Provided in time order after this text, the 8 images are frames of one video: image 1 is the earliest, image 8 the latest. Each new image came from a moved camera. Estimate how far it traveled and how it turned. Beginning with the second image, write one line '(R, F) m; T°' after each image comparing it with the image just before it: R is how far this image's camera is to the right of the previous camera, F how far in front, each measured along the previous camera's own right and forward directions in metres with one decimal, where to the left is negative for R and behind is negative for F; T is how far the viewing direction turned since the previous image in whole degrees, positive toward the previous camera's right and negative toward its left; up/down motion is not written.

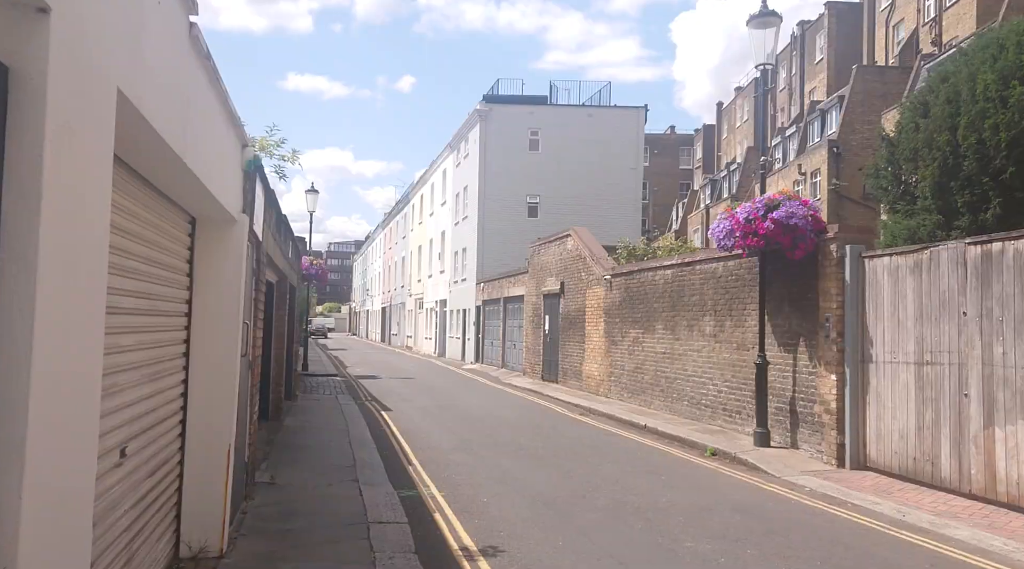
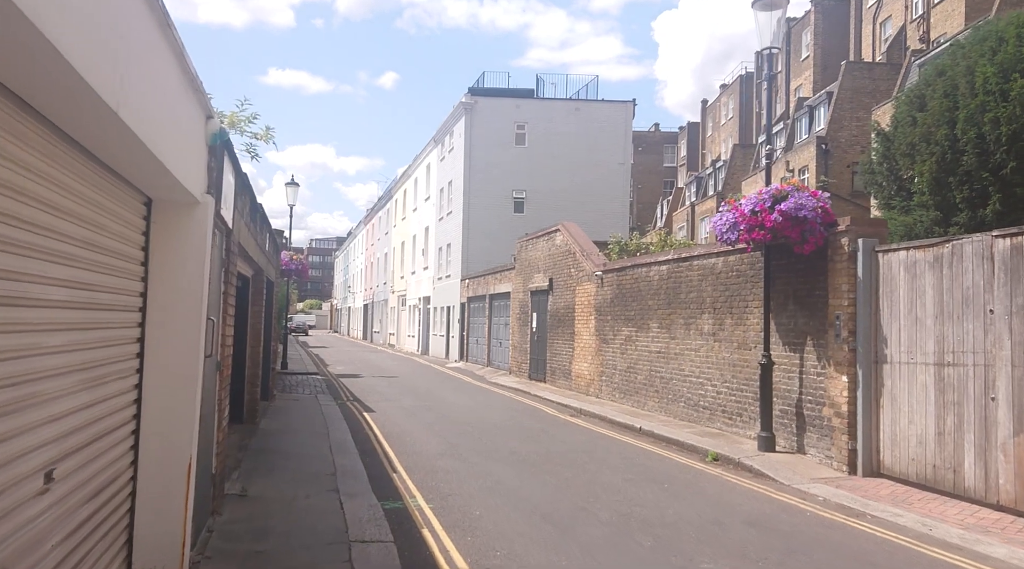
(-0.1, +0.7) m; +1°
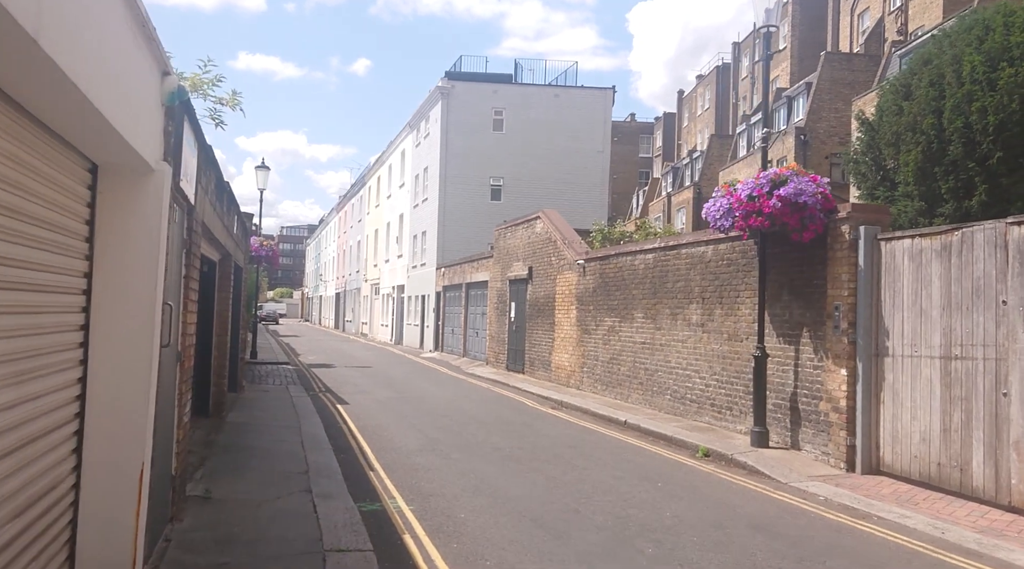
(-0.1, +0.6) m; +2°
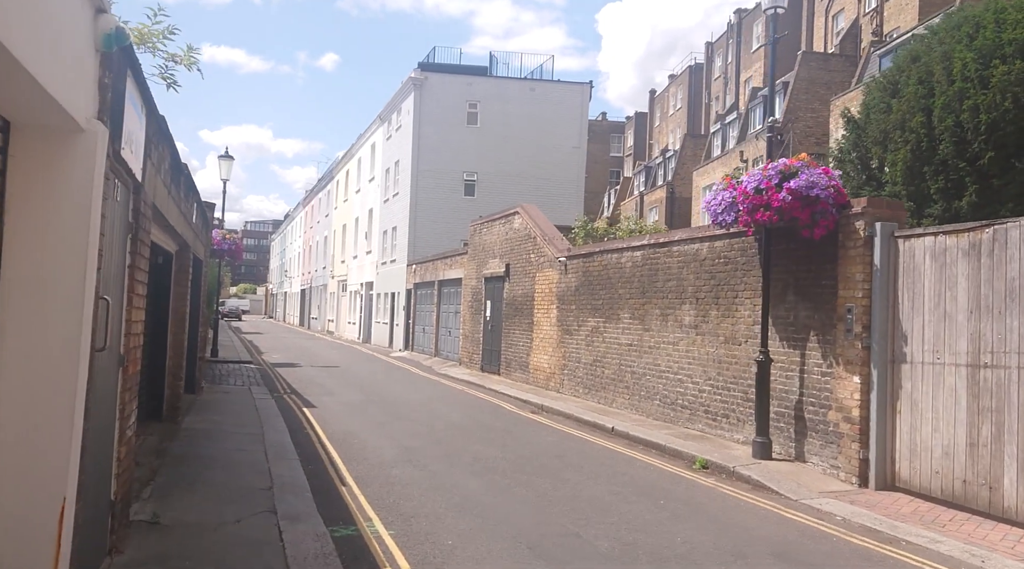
(-0.2, +0.9) m; +2°
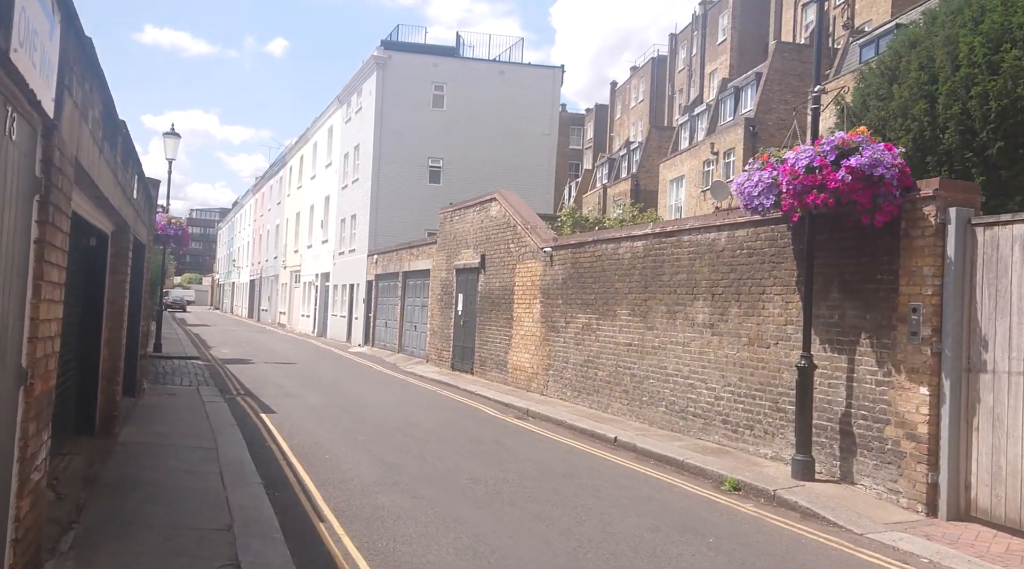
(-0.5, +1.6) m; +3°
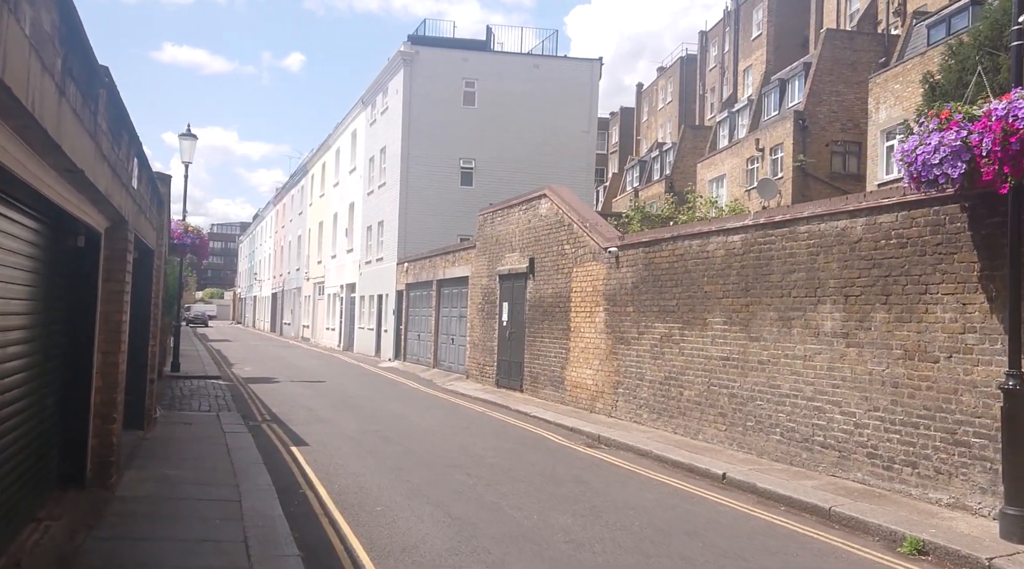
(-0.7, +2.2) m; -1°
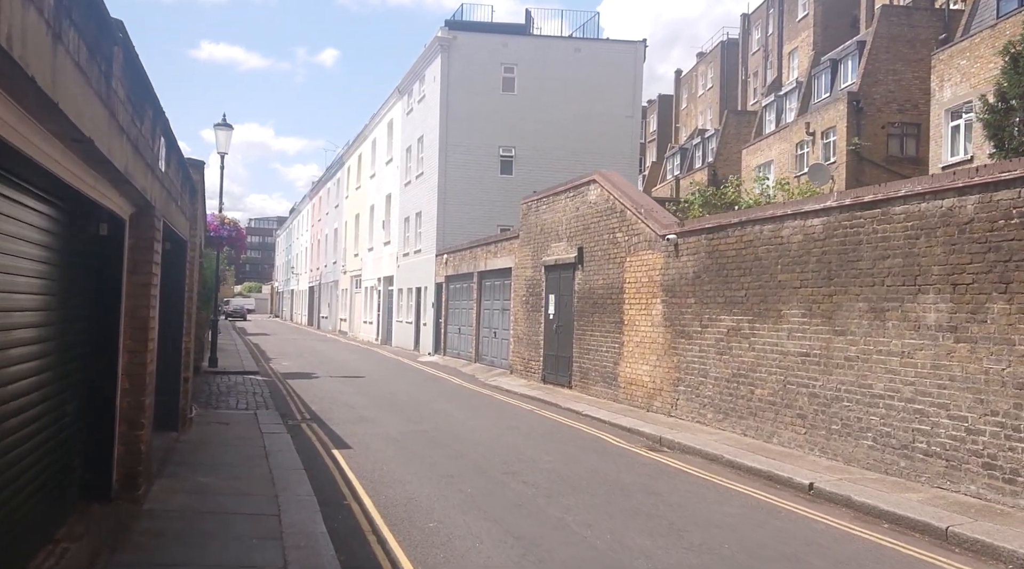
(-0.3, +0.9) m; -2°
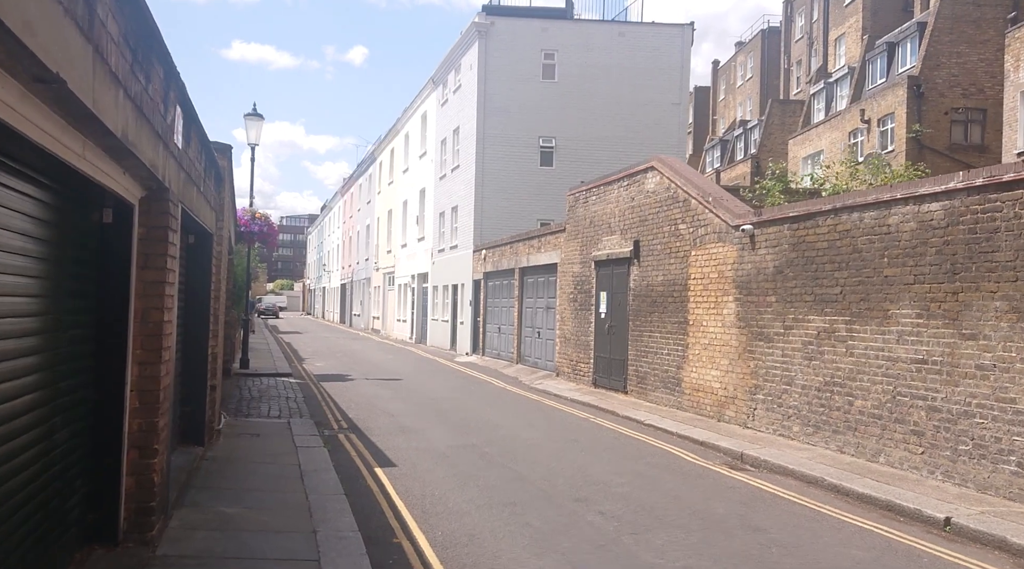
(-0.4, +1.4) m; -2°
